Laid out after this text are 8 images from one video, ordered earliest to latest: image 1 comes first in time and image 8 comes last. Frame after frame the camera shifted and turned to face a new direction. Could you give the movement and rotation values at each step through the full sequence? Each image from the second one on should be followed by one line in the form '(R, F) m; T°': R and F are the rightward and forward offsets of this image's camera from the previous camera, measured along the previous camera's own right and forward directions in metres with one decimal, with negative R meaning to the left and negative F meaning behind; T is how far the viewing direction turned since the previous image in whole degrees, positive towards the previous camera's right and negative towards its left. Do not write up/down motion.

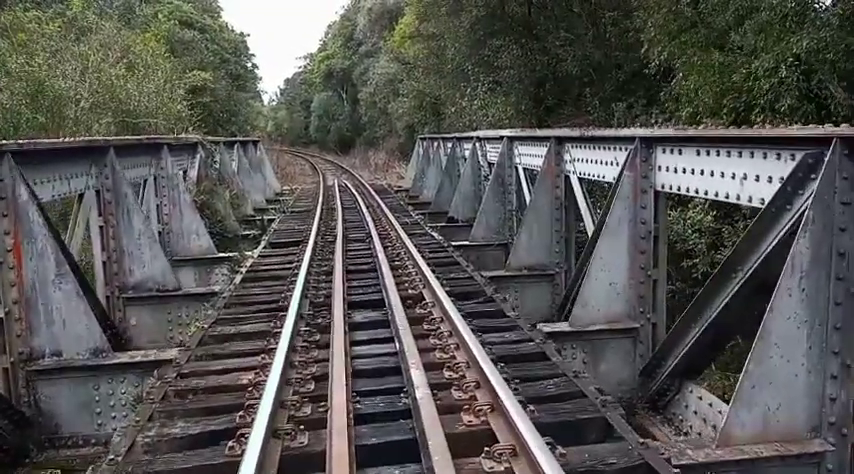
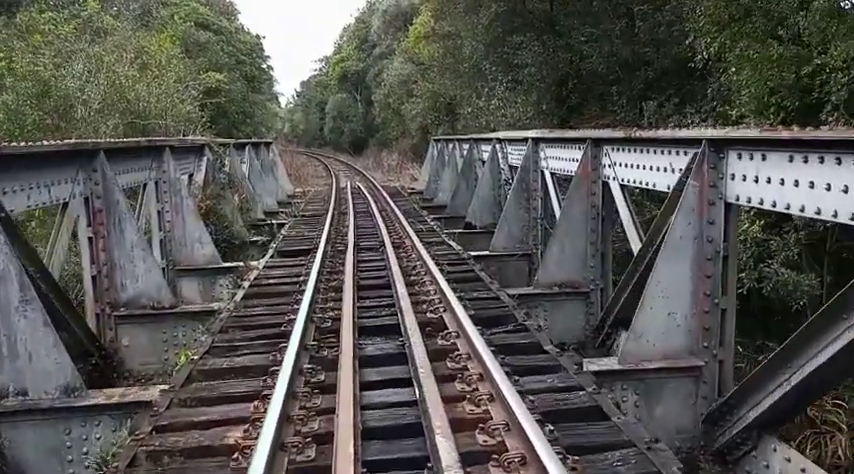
(-0.1, +0.8) m; -2°
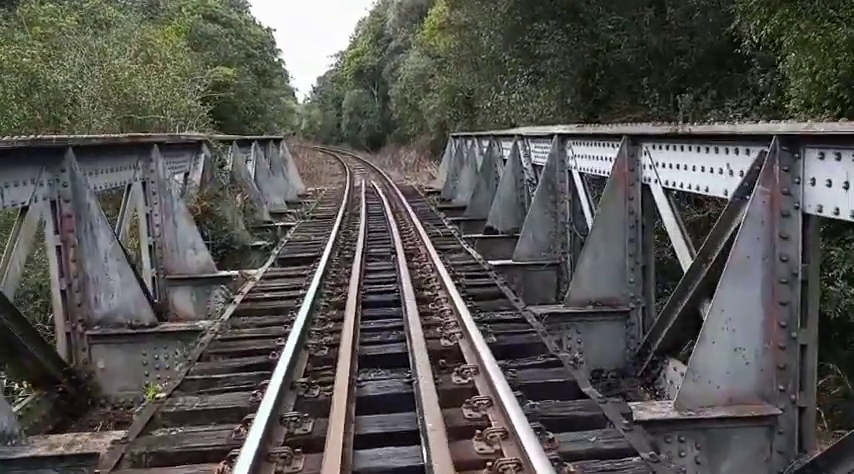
(0.0, +0.8) m; -2°
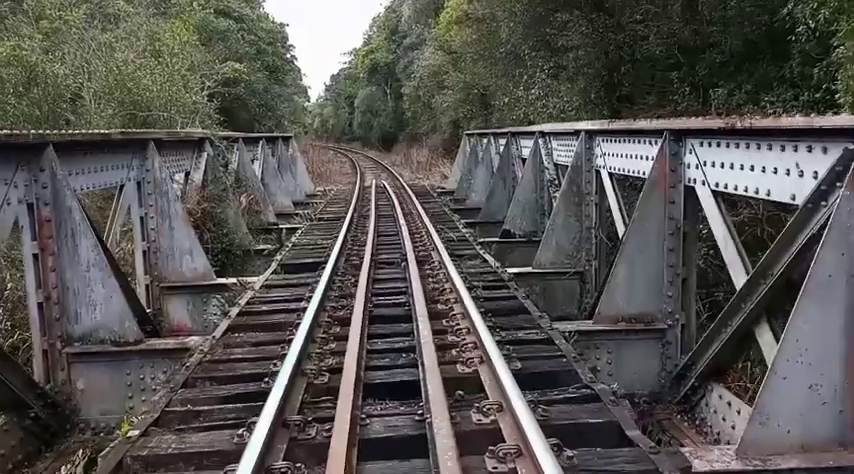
(0.0, +0.6) m; -1°
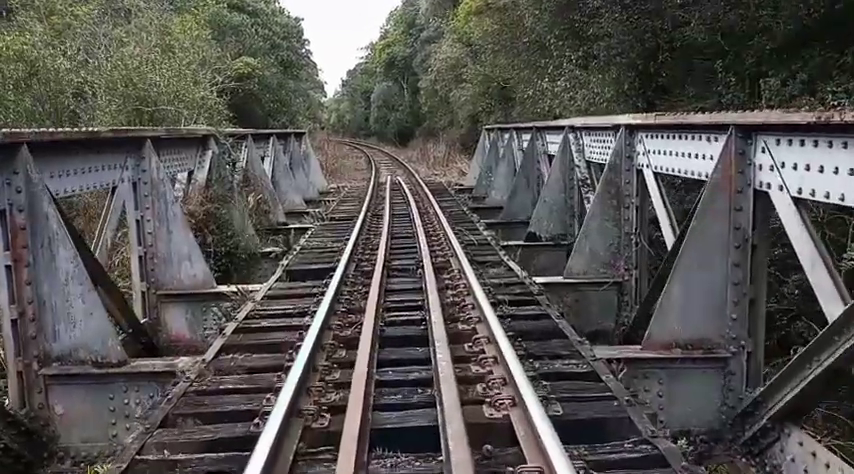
(0.0, +0.7) m; -2°
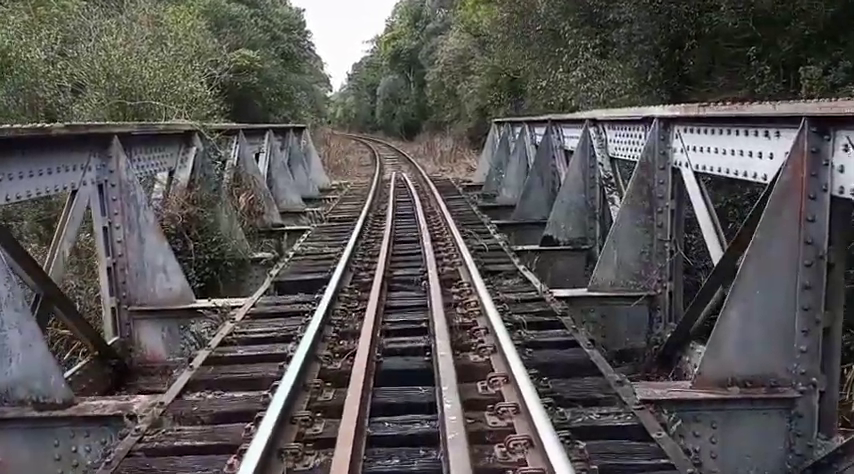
(0.0, +0.8) m; -1°
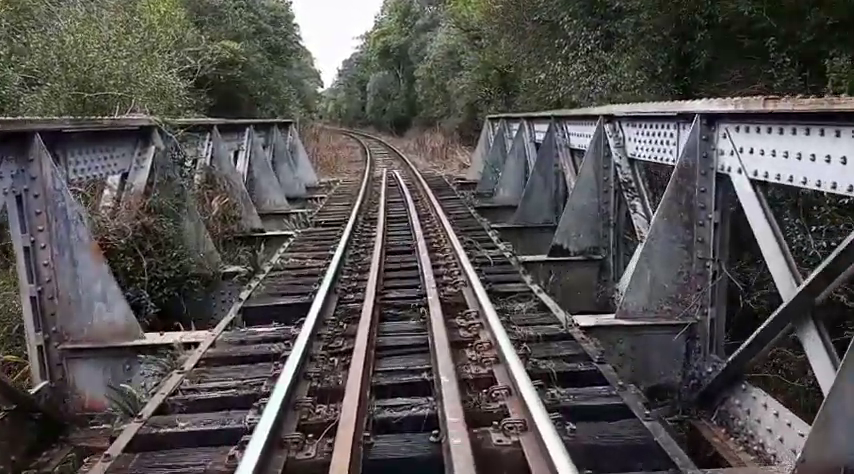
(-0.1, +1.1) m; +1°
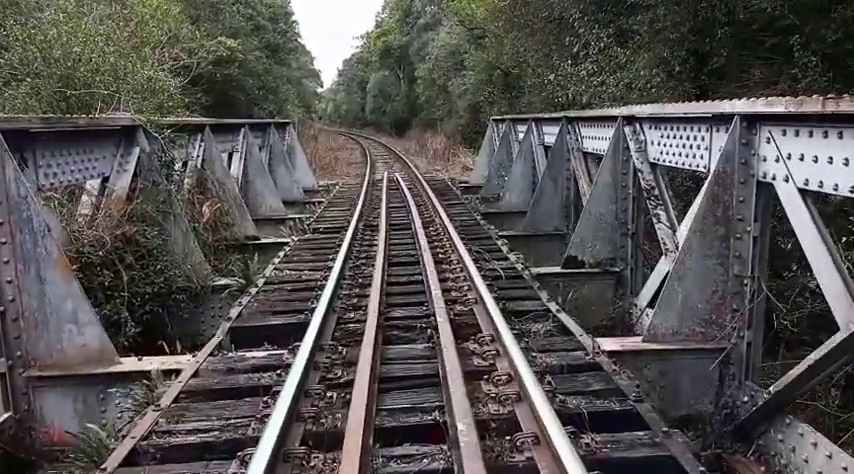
(-0.1, +0.5) m; 0°
